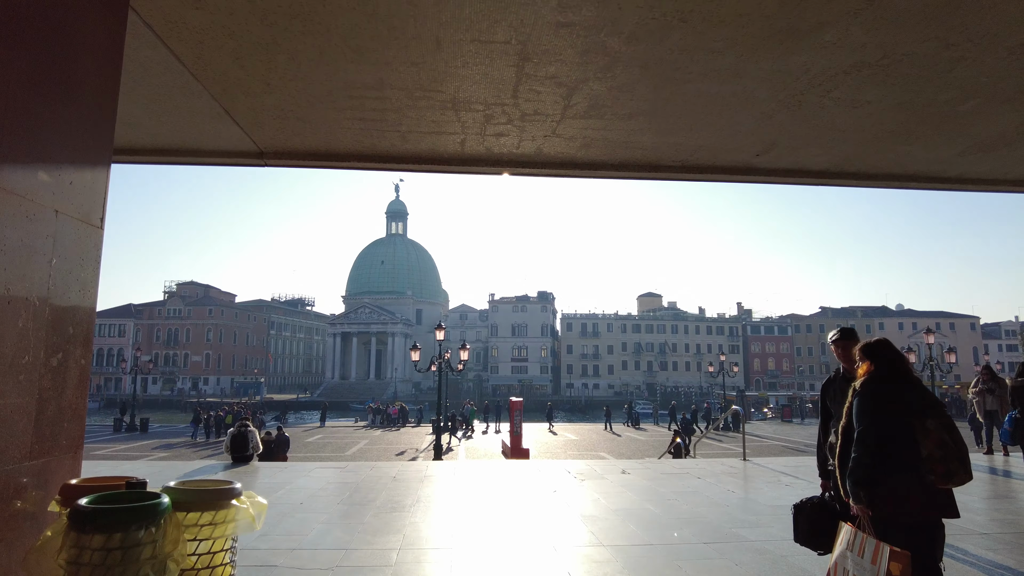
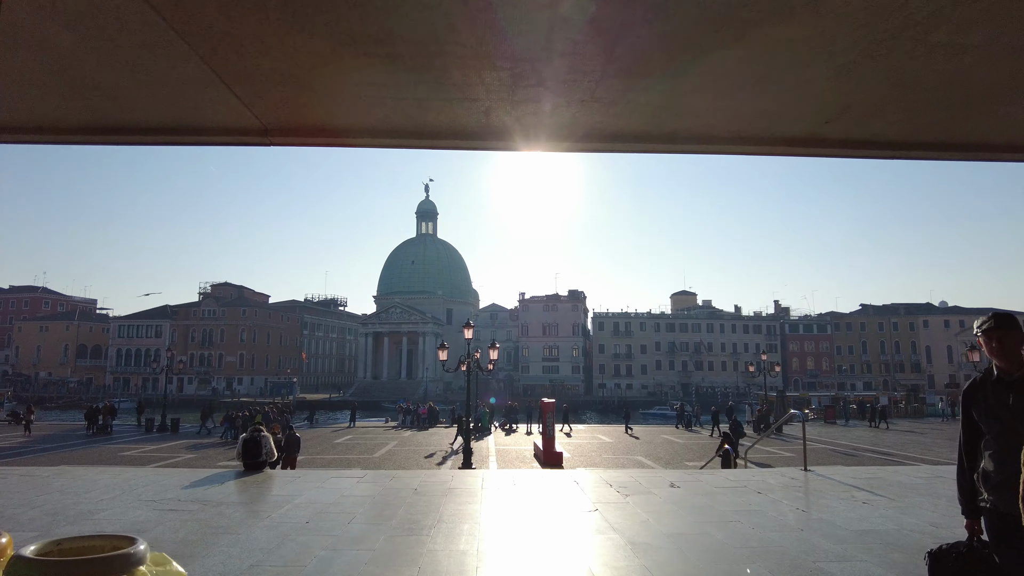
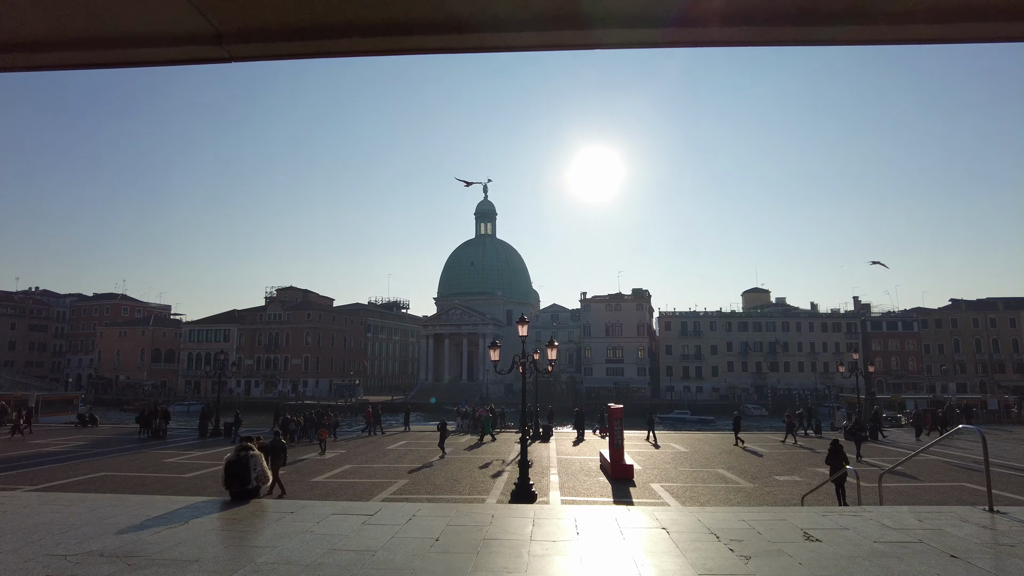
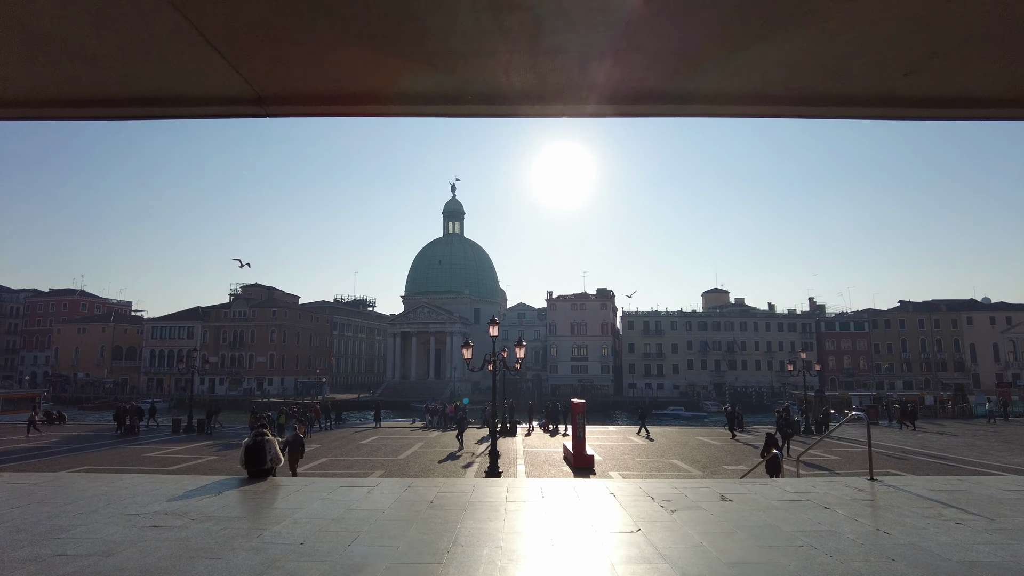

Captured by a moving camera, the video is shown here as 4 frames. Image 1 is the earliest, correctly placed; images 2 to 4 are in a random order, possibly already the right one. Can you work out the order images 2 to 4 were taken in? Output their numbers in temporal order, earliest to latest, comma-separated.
2, 4, 3
